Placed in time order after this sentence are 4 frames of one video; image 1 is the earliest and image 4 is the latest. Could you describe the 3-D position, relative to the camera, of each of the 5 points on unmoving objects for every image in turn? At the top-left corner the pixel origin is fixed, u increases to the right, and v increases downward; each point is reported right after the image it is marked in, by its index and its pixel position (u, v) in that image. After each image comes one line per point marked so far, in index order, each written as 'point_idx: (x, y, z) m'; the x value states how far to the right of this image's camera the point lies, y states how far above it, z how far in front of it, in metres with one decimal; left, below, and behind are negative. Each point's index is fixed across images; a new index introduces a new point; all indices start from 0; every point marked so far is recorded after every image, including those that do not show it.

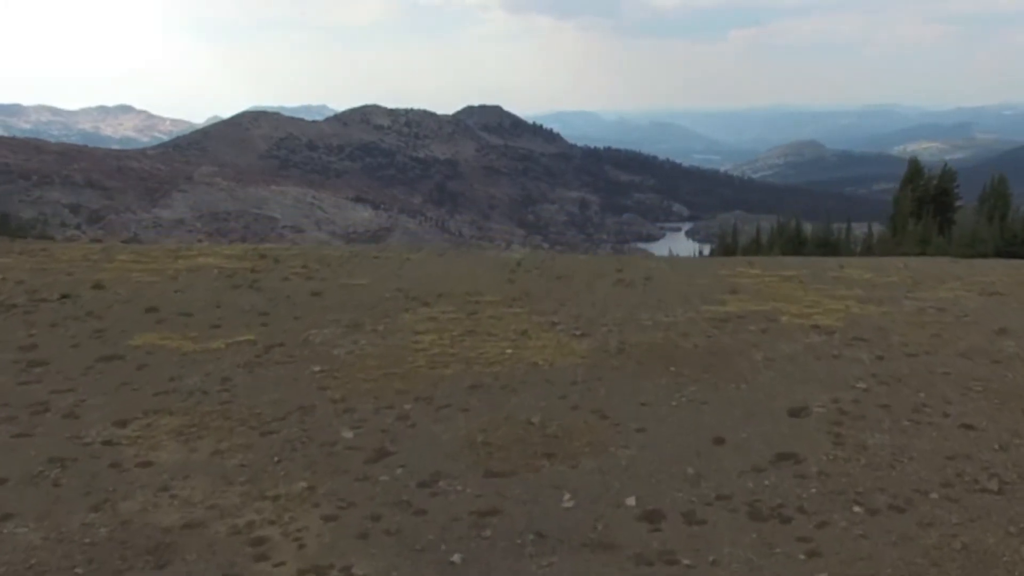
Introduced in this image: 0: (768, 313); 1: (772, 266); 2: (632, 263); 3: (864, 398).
0: (+2.3, -0.2, +10.4) m
1: (+4.2, +0.4, +18.8) m
2: (+2.1, +0.4, +19.8) m
3: (+2.1, -0.7, +7.1) m
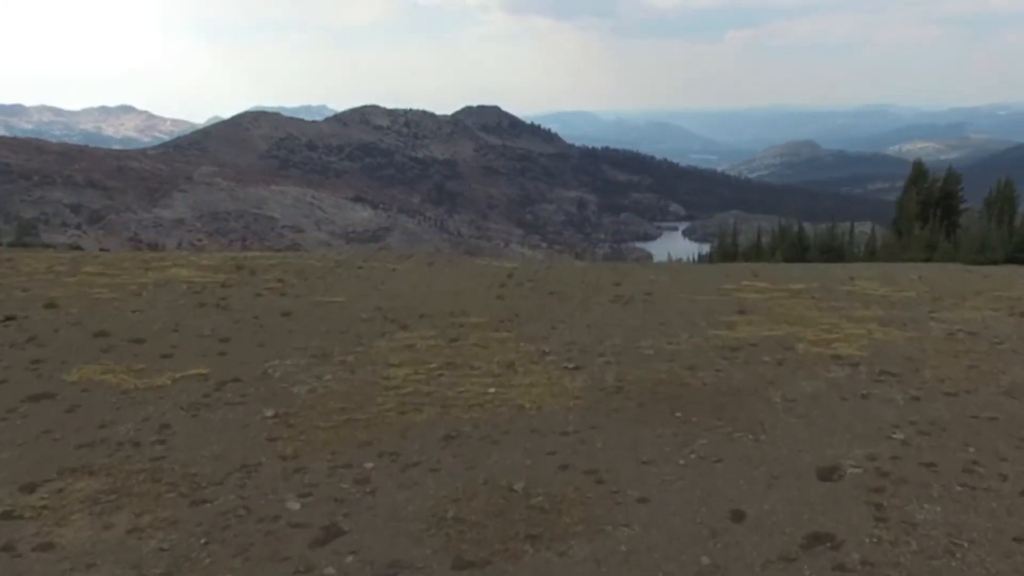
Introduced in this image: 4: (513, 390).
0: (+2.2, -0.4, +9.4) m
1: (+4.1, +0.2, +17.8) m
2: (+1.9, +0.2, +18.7) m
3: (+2.0, -0.9, +6.1) m
4: (0.0, -0.6, +7.4) m
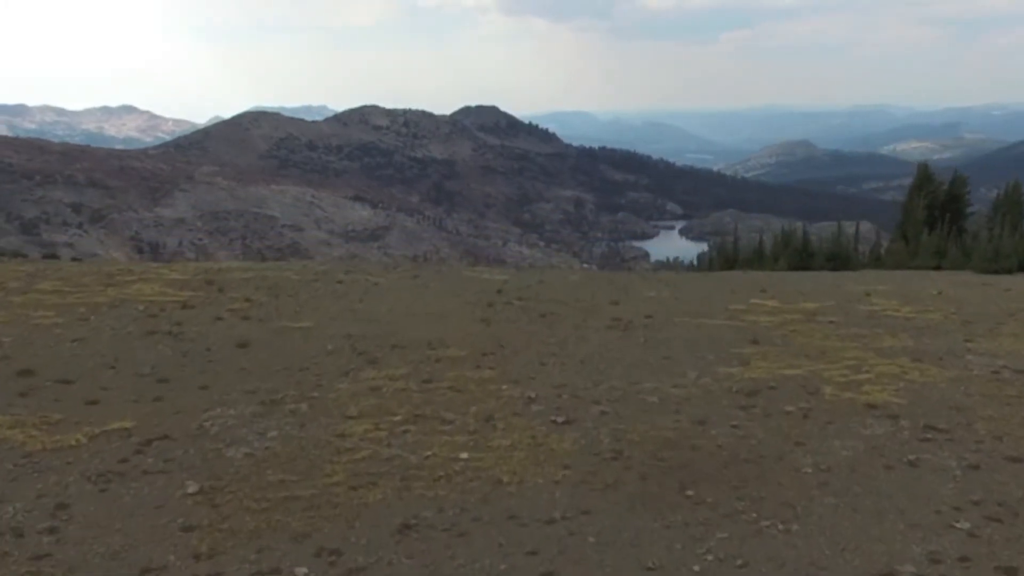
0: (+2.1, -0.6, +8.2) m
1: (+3.9, -0.1, +16.6) m
2: (+1.8, 0.0, +17.5) m
3: (+1.9, -1.1, +4.8) m
4: (-0.1, -0.9, +6.2) m
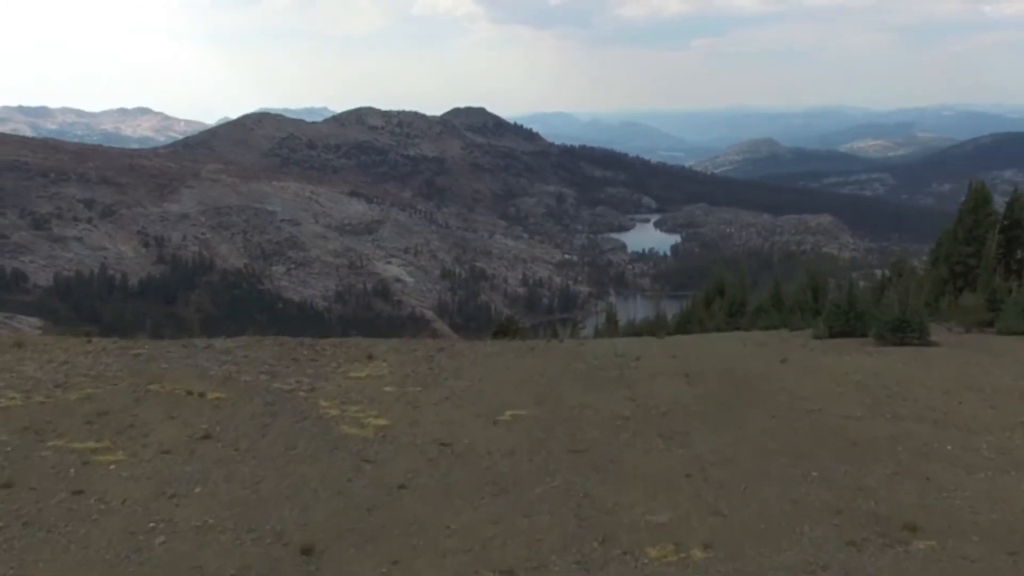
0: (+1.2, -2.2, -1.0) m
1: (+2.9, -1.6, +7.4) m
2: (+0.7, -1.5, +8.3) m
3: (+1.1, -2.6, -4.4) m
4: (-1.0, -2.4, -3.1) m
